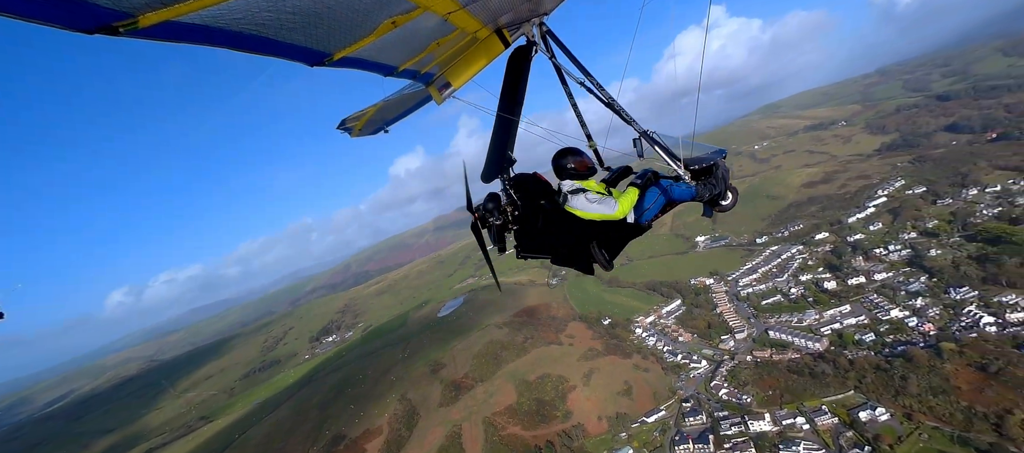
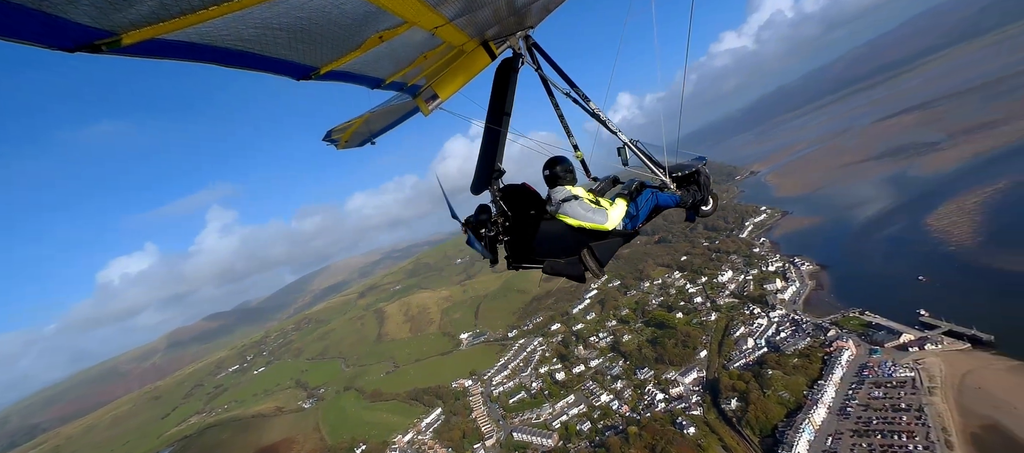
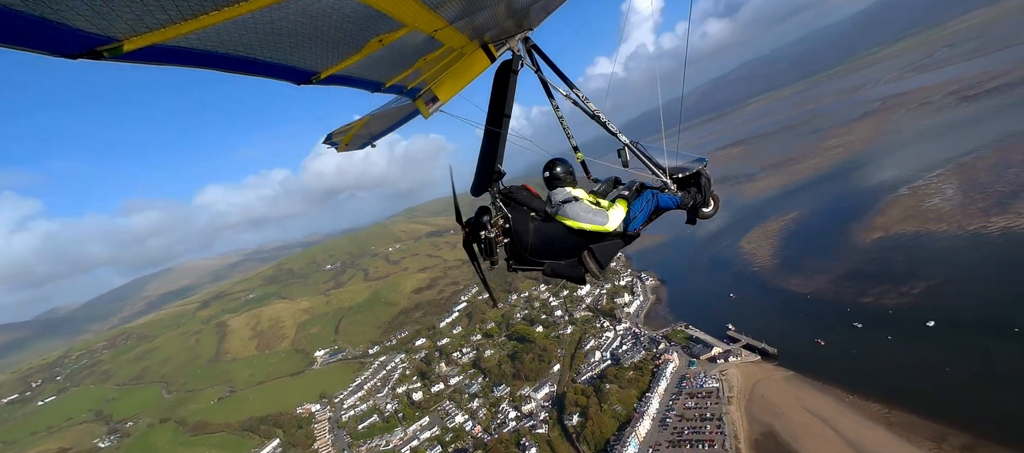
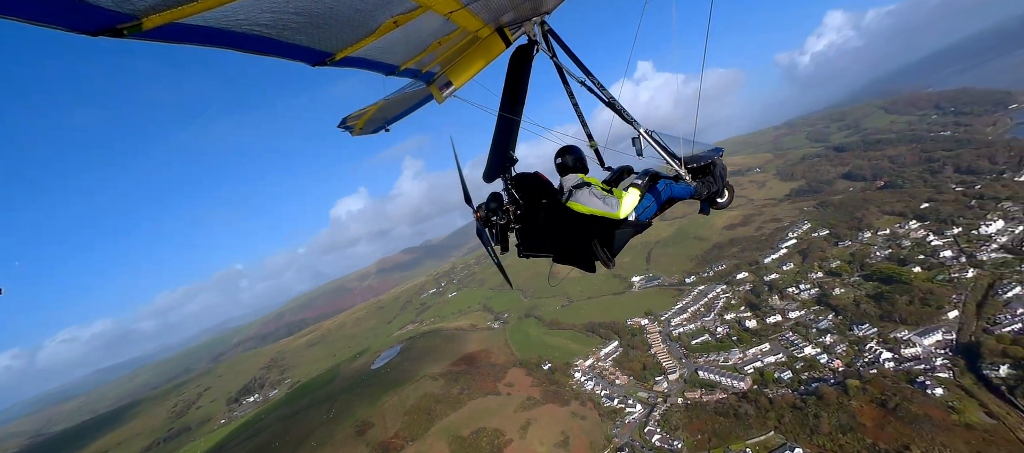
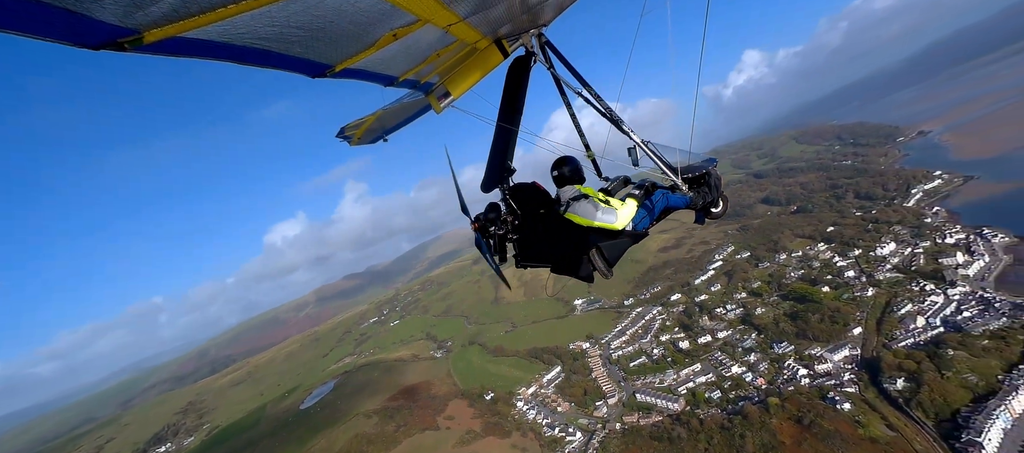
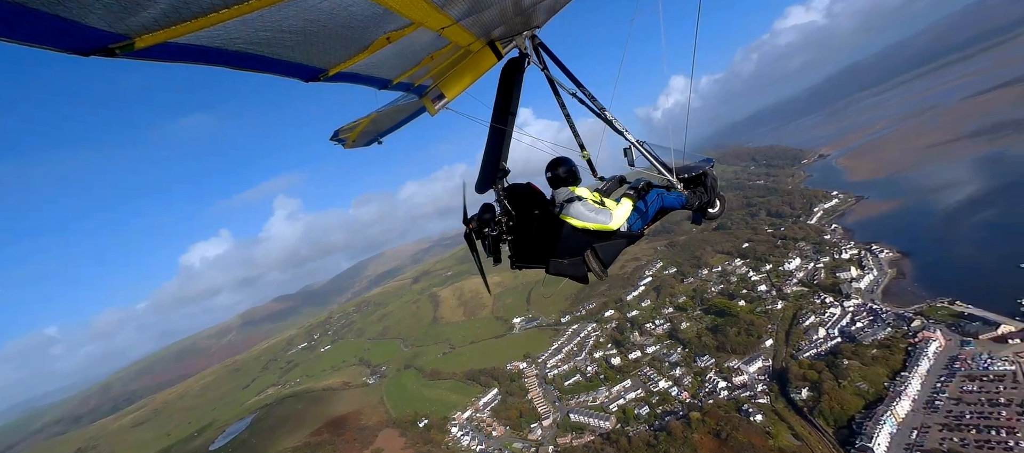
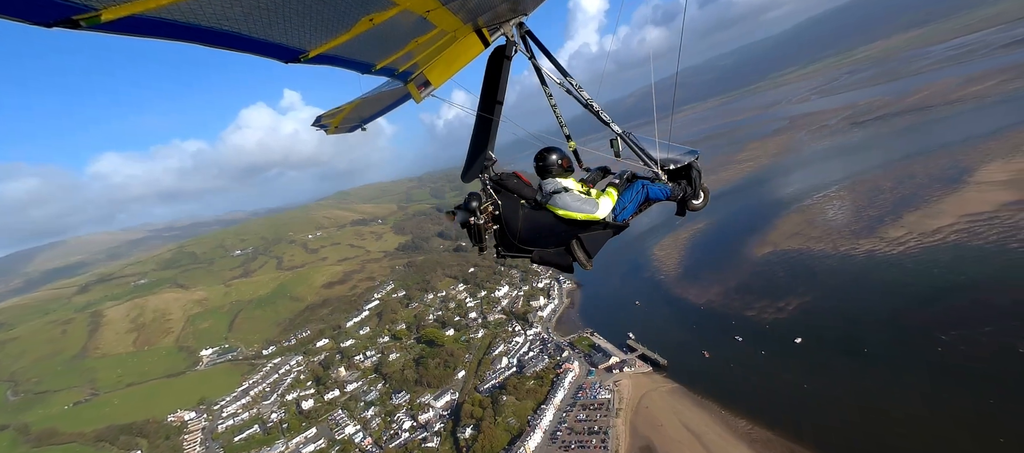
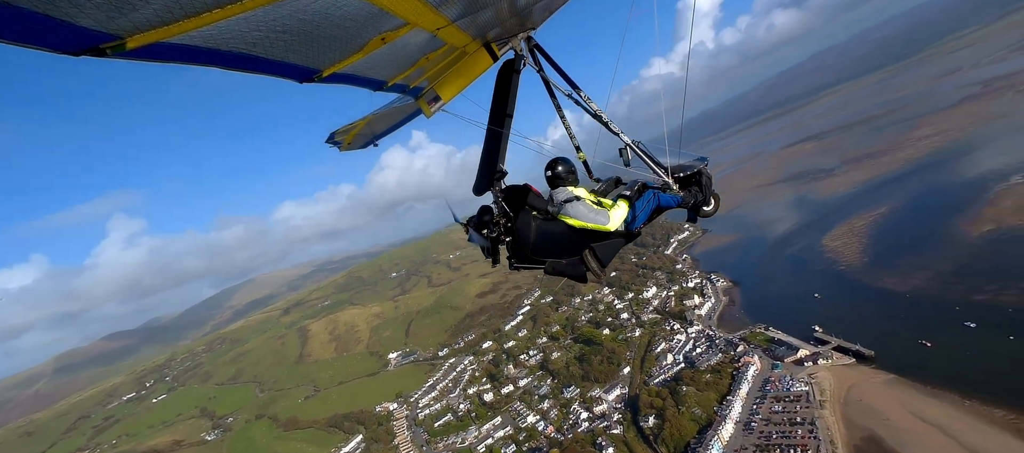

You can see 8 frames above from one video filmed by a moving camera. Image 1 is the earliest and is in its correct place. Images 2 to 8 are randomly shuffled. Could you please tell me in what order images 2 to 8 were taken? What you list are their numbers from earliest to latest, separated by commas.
4, 5, 6, 2, 8, 3, 7
